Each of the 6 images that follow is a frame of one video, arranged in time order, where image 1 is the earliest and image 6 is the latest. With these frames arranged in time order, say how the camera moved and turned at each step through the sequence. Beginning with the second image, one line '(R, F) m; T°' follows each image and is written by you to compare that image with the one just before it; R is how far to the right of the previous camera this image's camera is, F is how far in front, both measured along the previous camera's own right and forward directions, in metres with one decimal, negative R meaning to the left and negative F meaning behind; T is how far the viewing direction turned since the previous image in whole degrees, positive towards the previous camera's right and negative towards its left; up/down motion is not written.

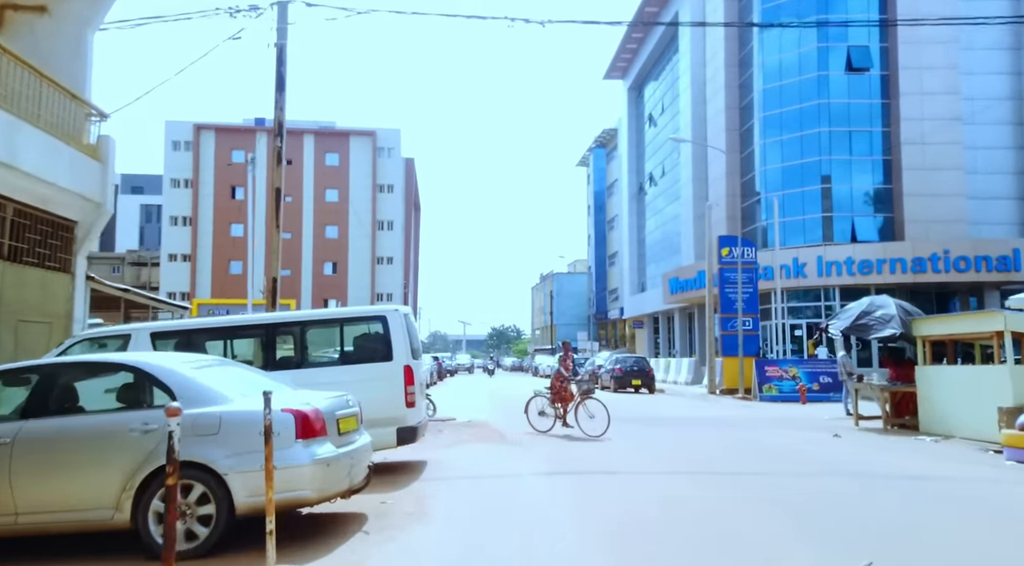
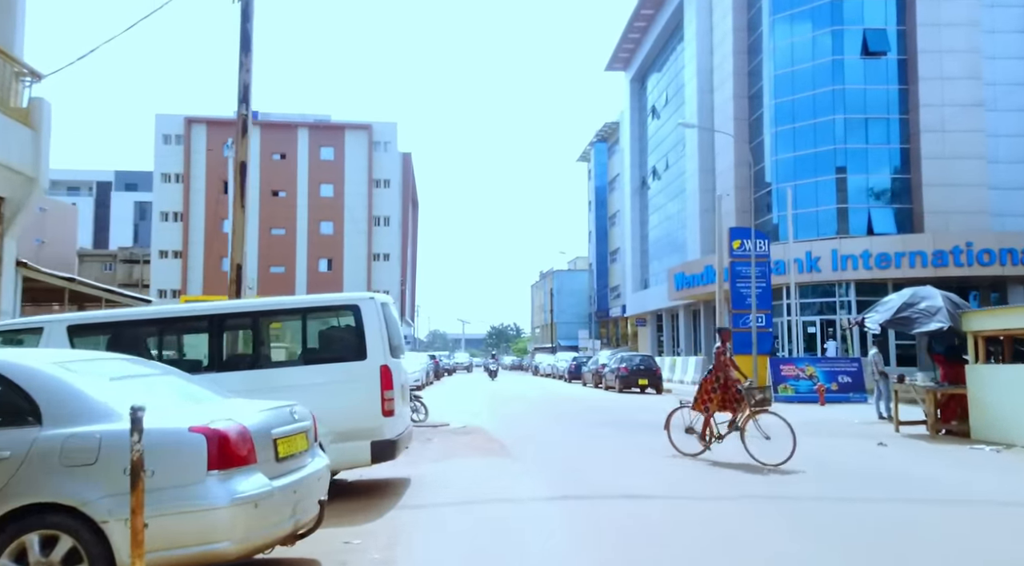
(0.0, +1.6) m; 0°
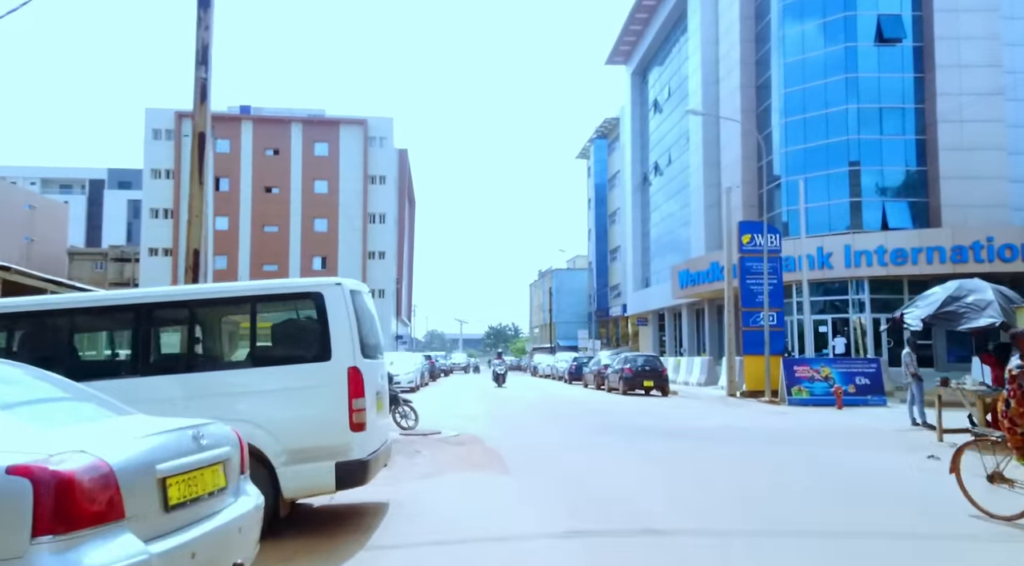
(0.0, +1.4) m; 0°
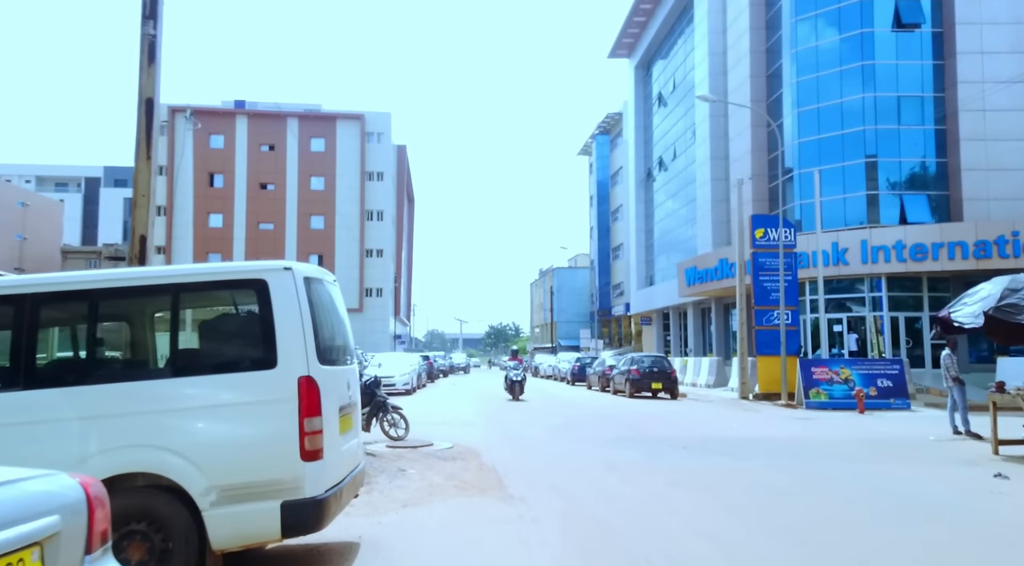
(0.0, +1.4) m; 0°
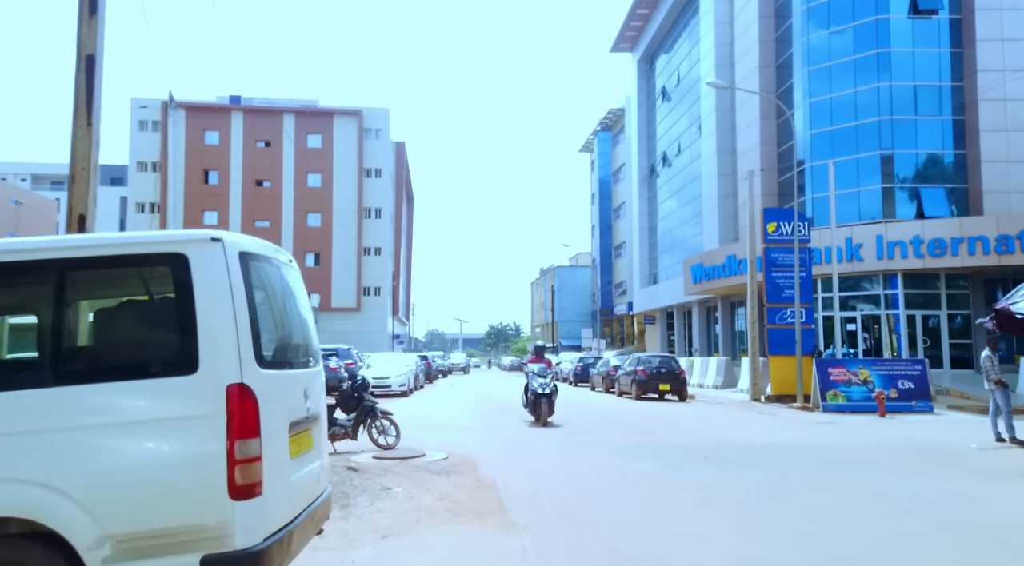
(0.0, +1.2) m; 0°
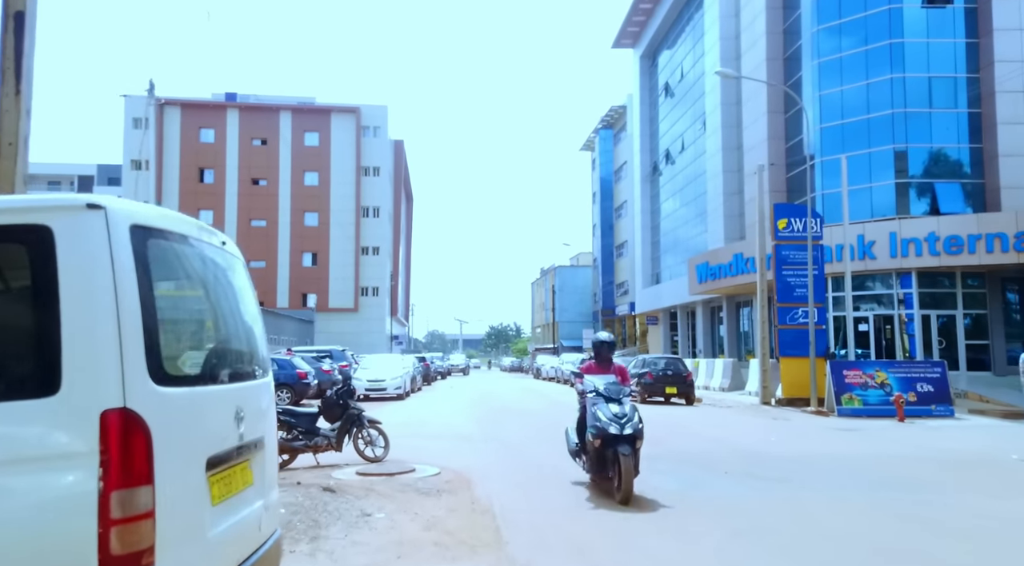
(0.0, +1.0) m; 0°
